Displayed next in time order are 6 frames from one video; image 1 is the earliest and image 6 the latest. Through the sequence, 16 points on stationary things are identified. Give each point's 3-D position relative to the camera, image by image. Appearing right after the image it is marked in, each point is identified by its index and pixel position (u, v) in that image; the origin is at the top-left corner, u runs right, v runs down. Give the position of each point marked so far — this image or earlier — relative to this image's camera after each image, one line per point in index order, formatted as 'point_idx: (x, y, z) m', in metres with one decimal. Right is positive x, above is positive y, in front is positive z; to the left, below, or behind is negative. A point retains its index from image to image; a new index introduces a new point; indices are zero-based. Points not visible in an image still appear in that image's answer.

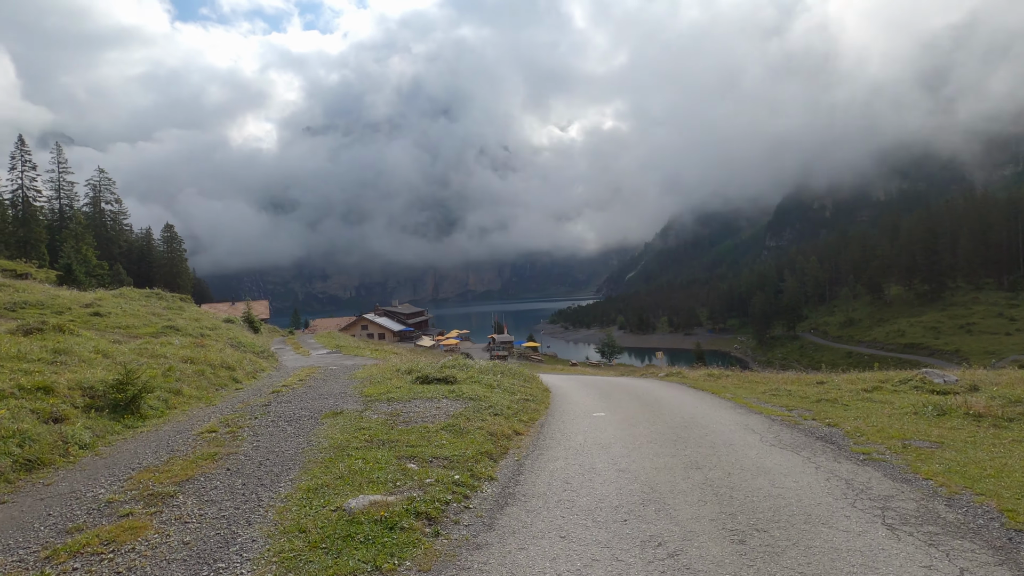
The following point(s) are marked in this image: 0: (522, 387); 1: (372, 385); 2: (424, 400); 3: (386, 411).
0: (+0.4, -4.0, +18.8) m
1: (-5.4, -3.8, +17.9) m
2: (-2.7, -3.5, +14.6) m
3: (-3.6, -3.5, +13.2) m
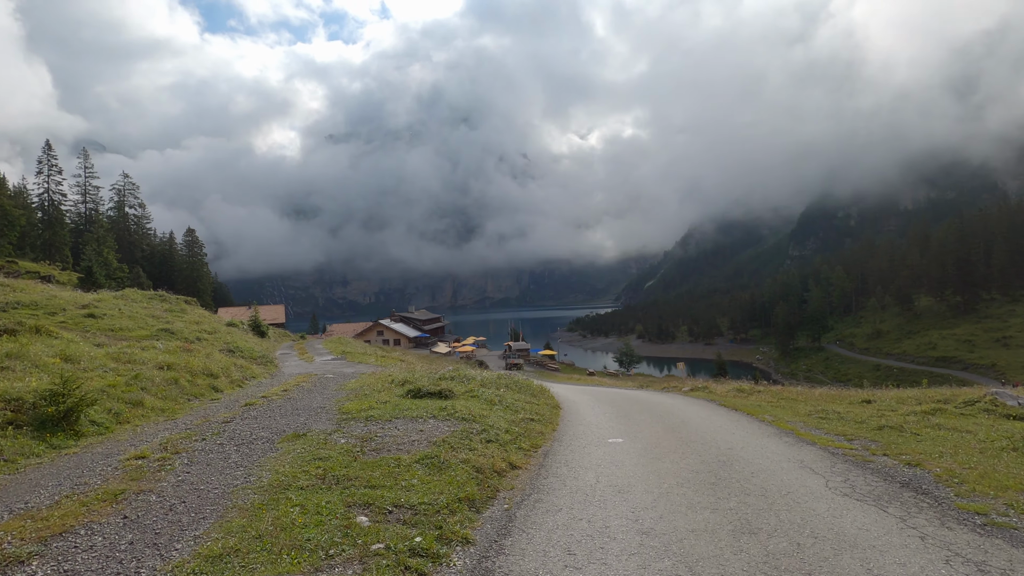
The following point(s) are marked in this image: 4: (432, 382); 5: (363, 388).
0: (+0.5, -4.1, +16.5) m
1: (-5.3, -3.8, +15.8) m
2: (-2.8, -3.5, +12.3) m
3: (-3.7, -3.5, +11.0) m
4: (-3.1, -3.7, +18.1) m
5: (-6.0, -4.0, +18.8) m
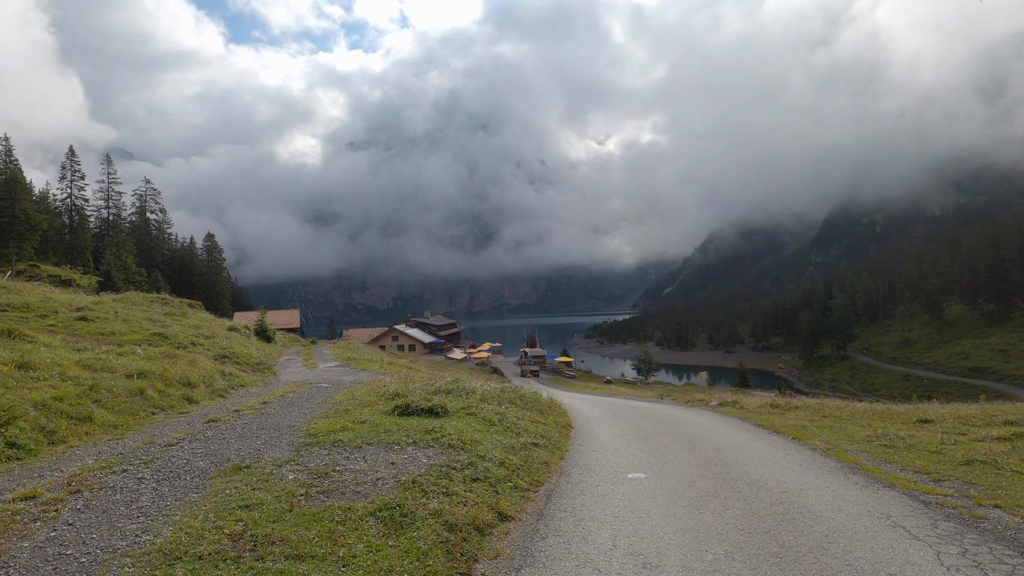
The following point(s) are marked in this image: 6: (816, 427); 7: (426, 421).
0: (+0.6, -4.1, +14.1) m
1: (-5.2, -3.8, +13.7) m
2: (-2.8, -3.5, +10.1) m
3: (-3.8, -3.4, +8.8) m
4: (-2.9, -3.7, +15.9) m
5: (-5.8, -4.1, +16.7) m
6: (+11.8, -5.4, +18.0) m
7: (-2.4, -3.7, +13.0) m
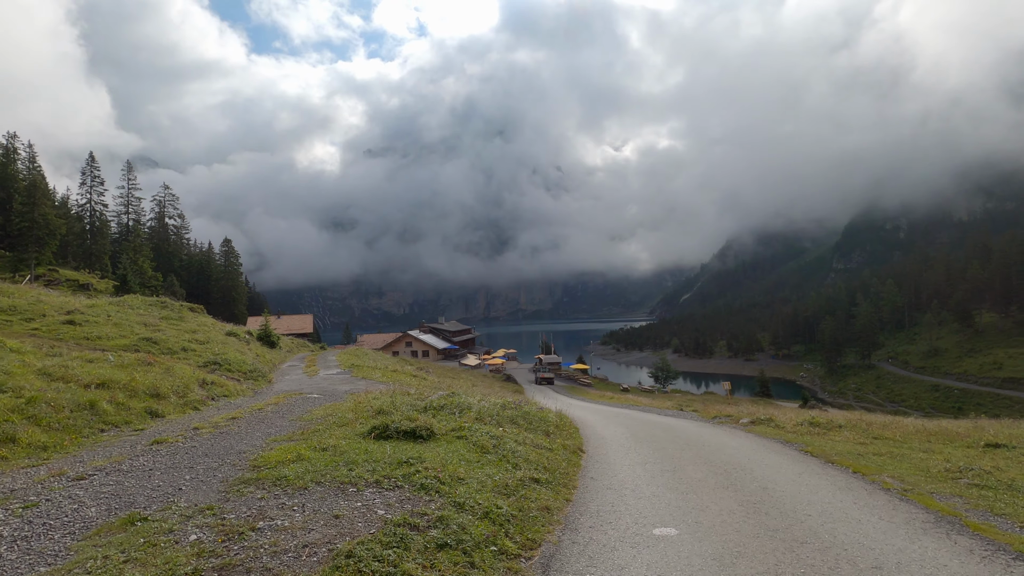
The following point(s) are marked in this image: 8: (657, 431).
0: (+0.6, -4.1, +11.8) m
1: (-5.3, -3.7, +11.5) m
2: (-3.0, -3.4, +7.9) m
3: (-4.0, -3.3, +6.6) m
4: (-2.9, -3.7, +13.7) m
5: (-5.8, -4.1, +14.5) m
6: (+11.9, -5.4, +15.3) m
7: (-2.5, -3.7, +10.7) m
8: (+6.2, -6.1, +19.6) m
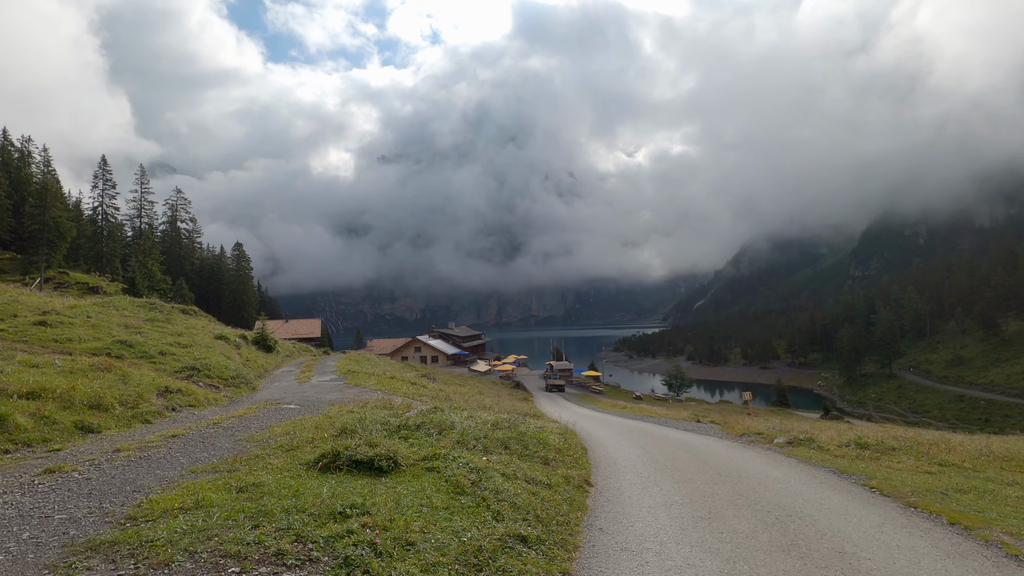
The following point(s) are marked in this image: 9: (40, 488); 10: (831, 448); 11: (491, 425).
0: (+0.3, -3.9, +9.1) m
1: (-5.6, -3.5, +9.0) m
2: (-3.4, -3.1, +5.3) m
3: (-4.4, -3.0, +4.1) m
4: (-3.1, -3.5, +11.1) m
5: (-6.0, -3.9, +12.0) m
6: (+11.7, -5.3, +12.3) m
7: (-2.8, -3.4, +8.1) m
8: (+6.1, -6.0, +16.8) m
9: (-8.4, -3.6, +8.4) m
10: (+12.3, -6.2, +17.8) m
11: (-0.6, -3.9, +13.2) m
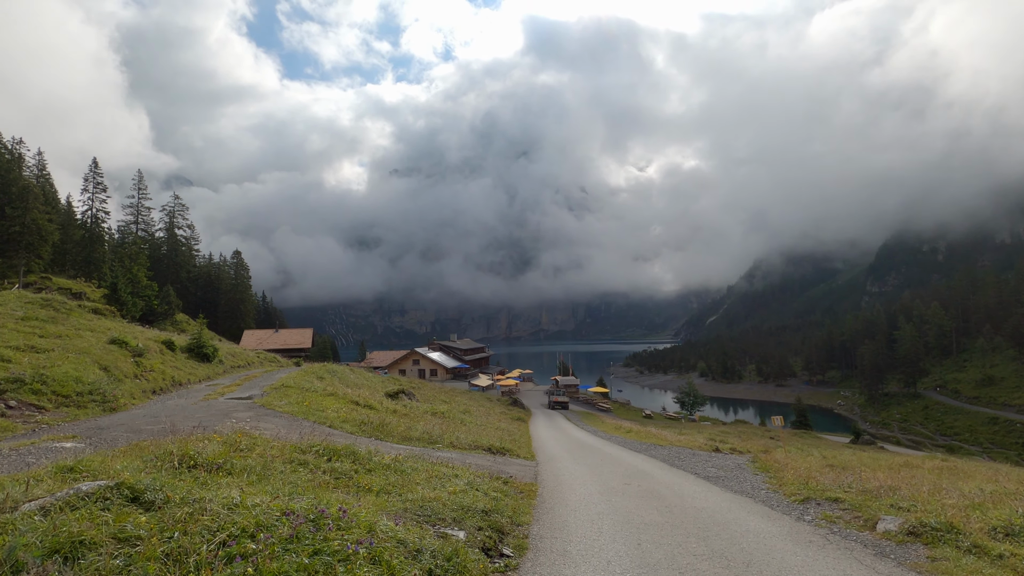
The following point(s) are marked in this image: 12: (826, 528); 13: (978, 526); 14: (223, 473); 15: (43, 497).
0: (-2.3, -2.7, +1.1) m
1: (-8.1, -2.3, +1.2) m
2: (-6.1, -1.8, -2.5) m
3: (-7.1, -1.7, -3.7) m
4: (-5.7, -2.3, +3.2) m
5: (-8.5, -2.7, +4.2) m
6: (+9.2, -4.3, +4.0) m
7: (-5.4, -2.2, +0.2) m
8: (+3.7, -5.1, +8.6) m
9: (-11.0, -2.3, +0.7) m
10: (+9.9, -5.3, +9.4) m
11: (-3.0, -2.8, +5.2) m
12: (+8.1, -5.8, +11.5) m
13: (+11.2, -5.7, +11.2) m
14: (-6.3, -3.7, +10.0) m
15: (-5.8, -2.8, +6.1) m
